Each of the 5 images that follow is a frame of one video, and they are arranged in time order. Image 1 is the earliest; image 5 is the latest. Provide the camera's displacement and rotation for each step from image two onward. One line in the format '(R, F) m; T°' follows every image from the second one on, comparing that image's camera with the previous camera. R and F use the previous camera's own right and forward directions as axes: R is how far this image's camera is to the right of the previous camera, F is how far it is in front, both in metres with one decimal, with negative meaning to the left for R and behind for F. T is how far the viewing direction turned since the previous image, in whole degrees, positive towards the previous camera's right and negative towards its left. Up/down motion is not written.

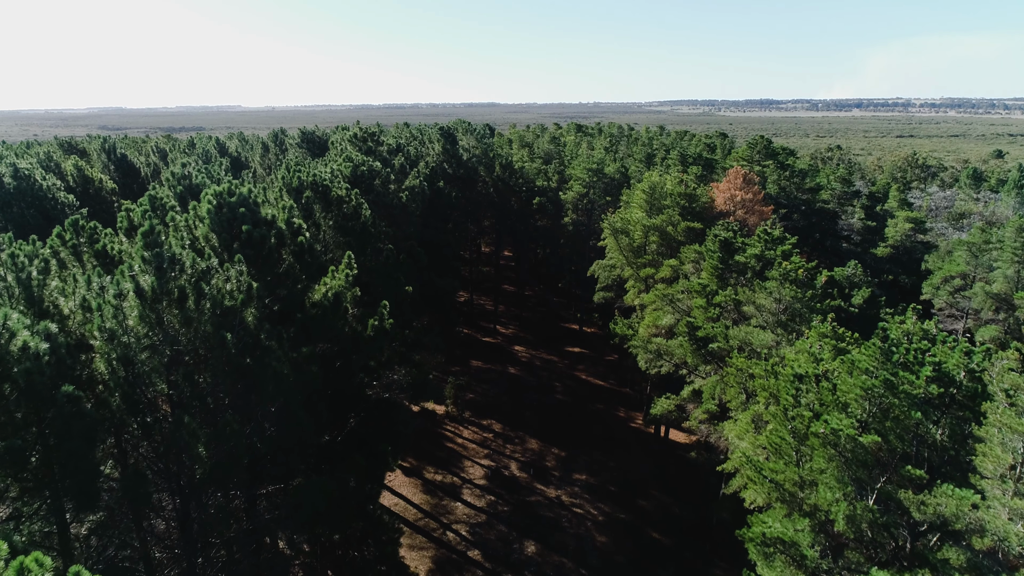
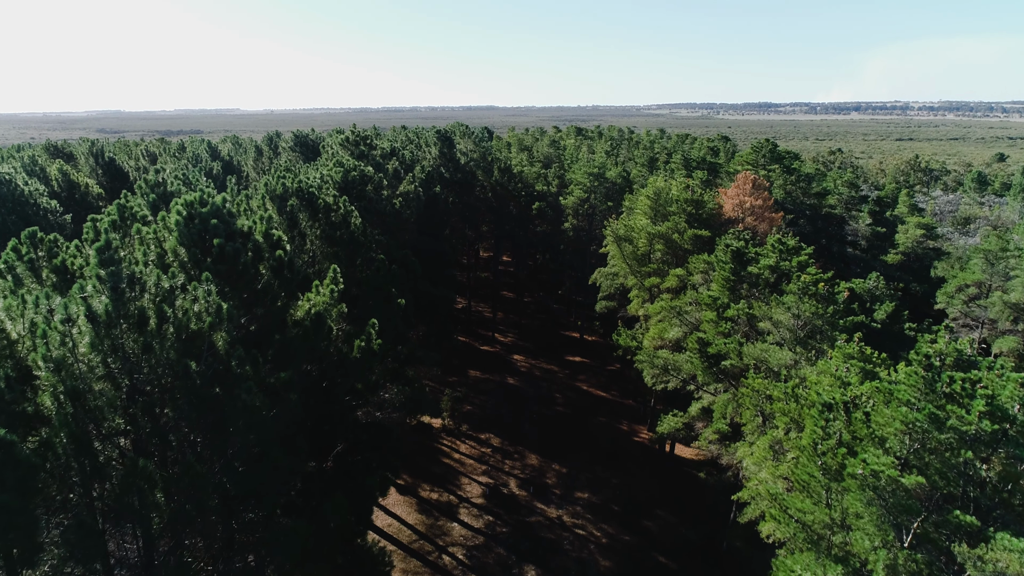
(0.0, +1.1) m; 0°
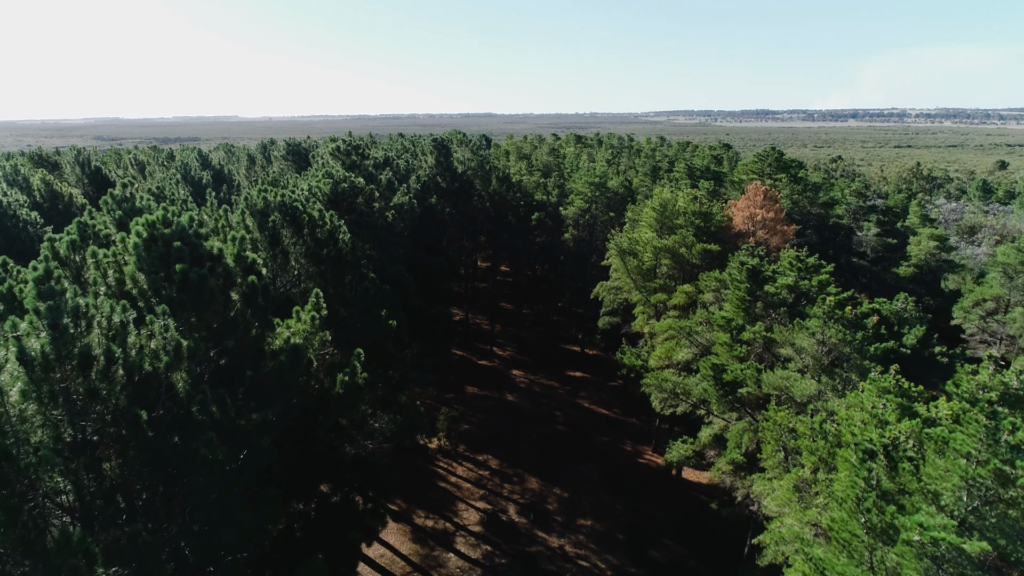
(0.0, +1.2) m; 0°
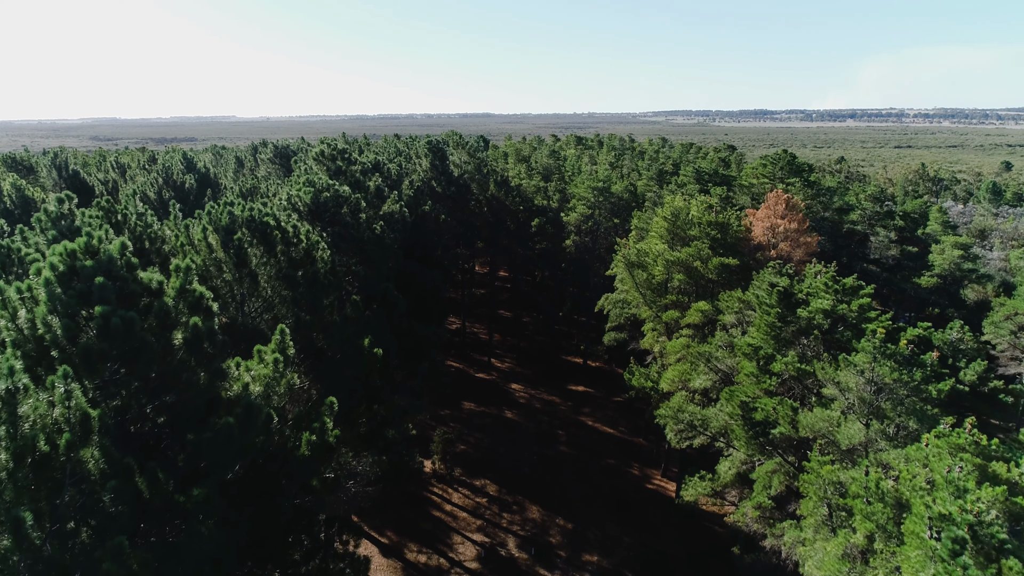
(0.0, +1.9) m; 0°
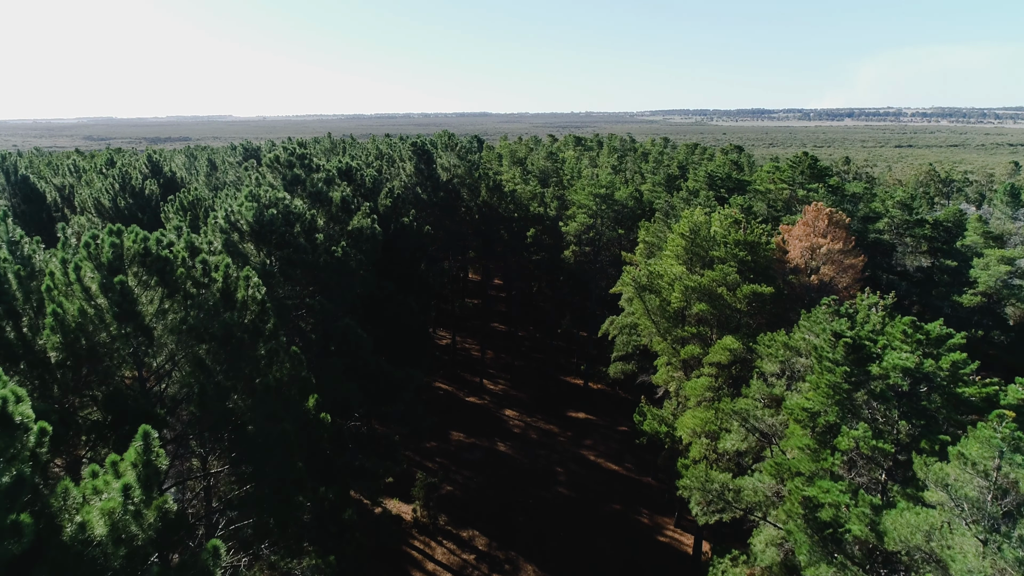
(+0.2, +3.4) m; 0°
